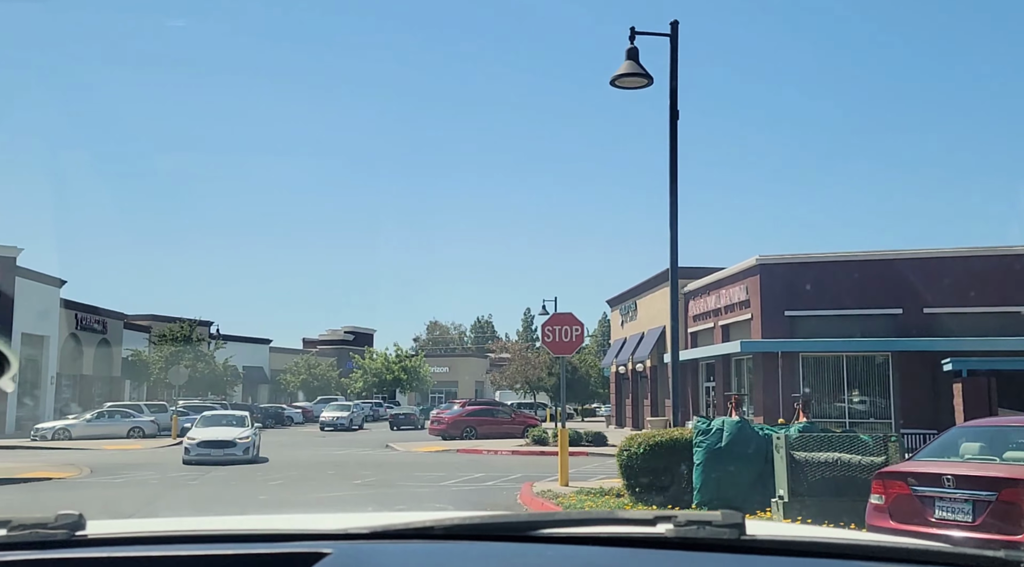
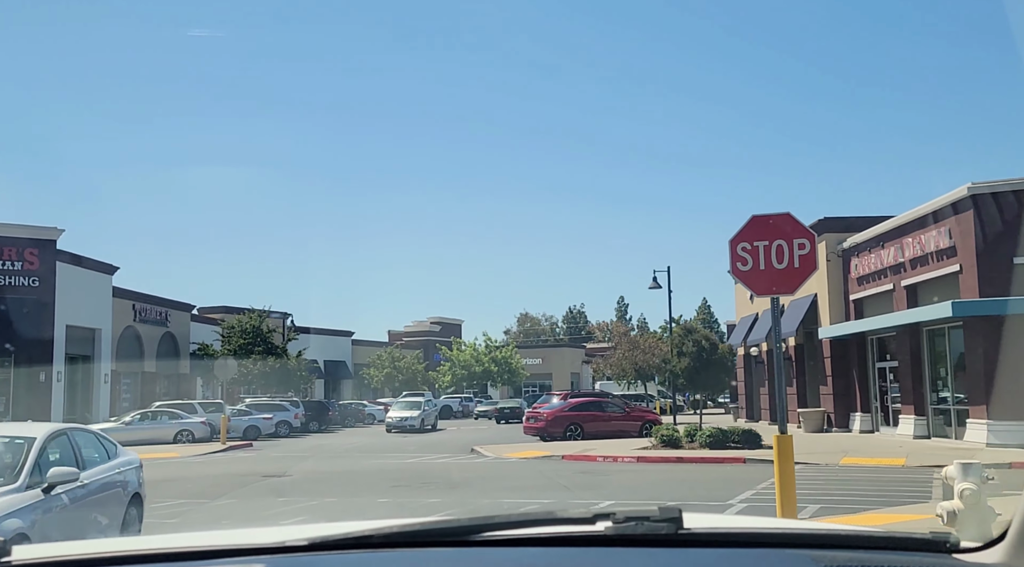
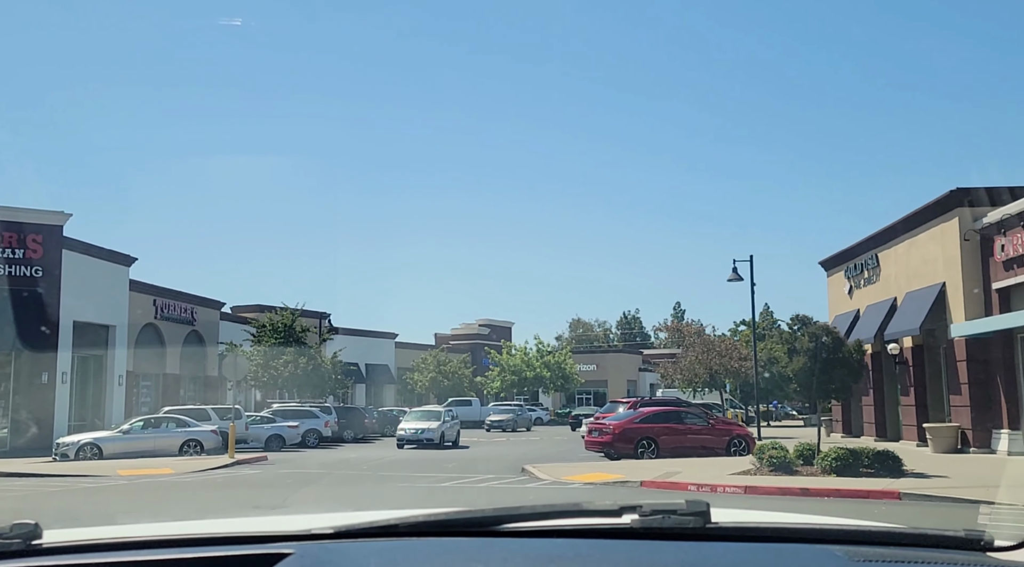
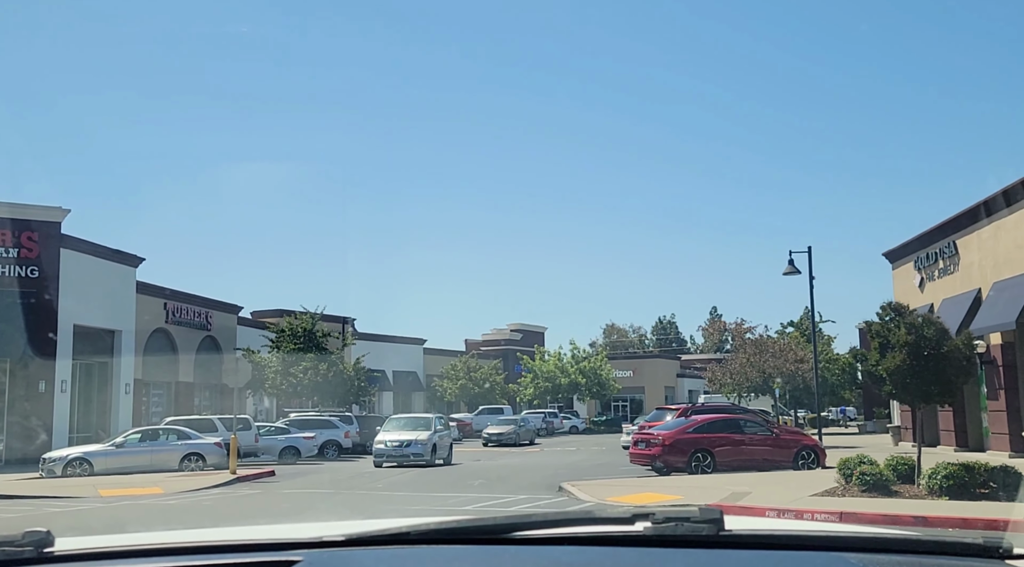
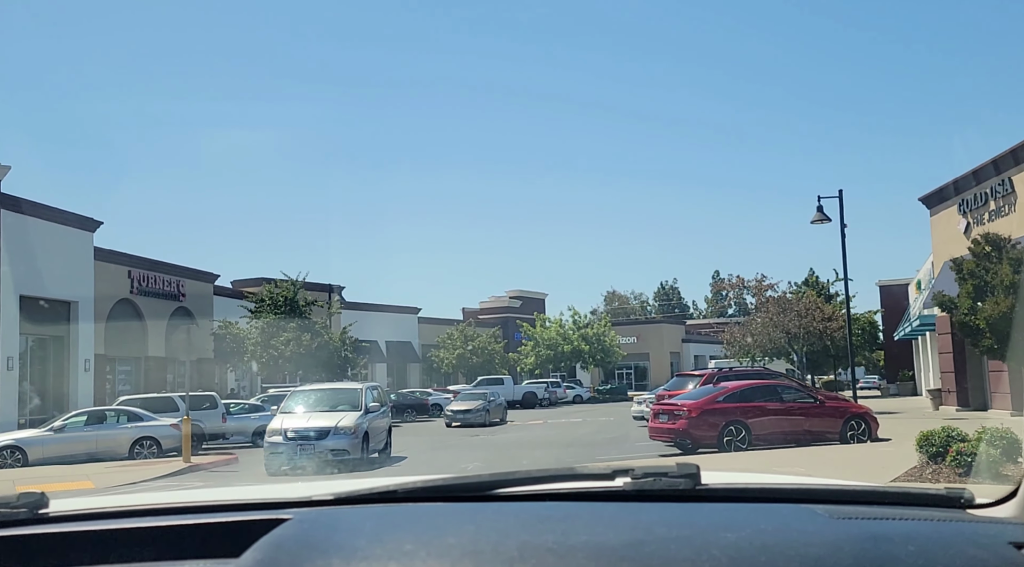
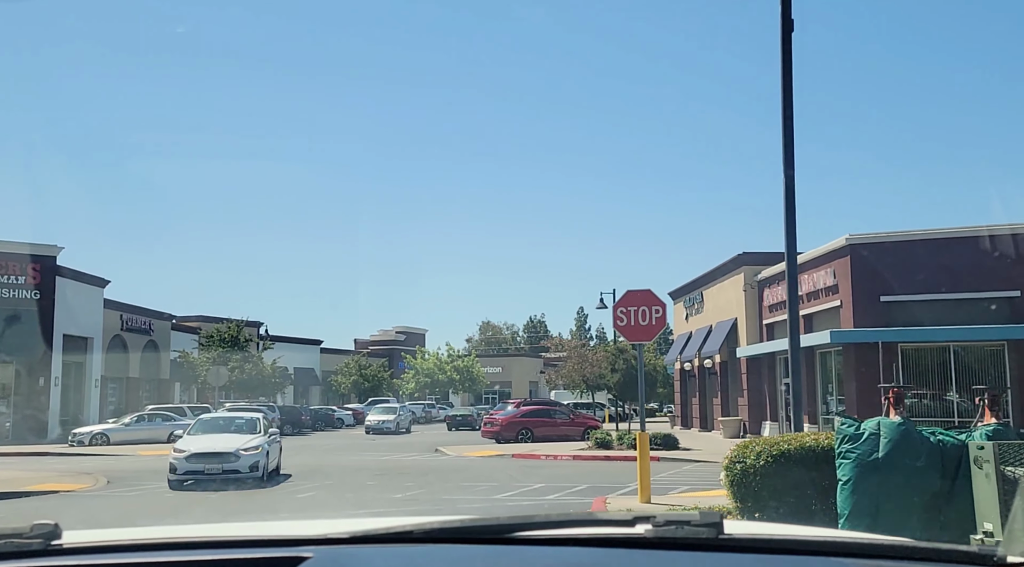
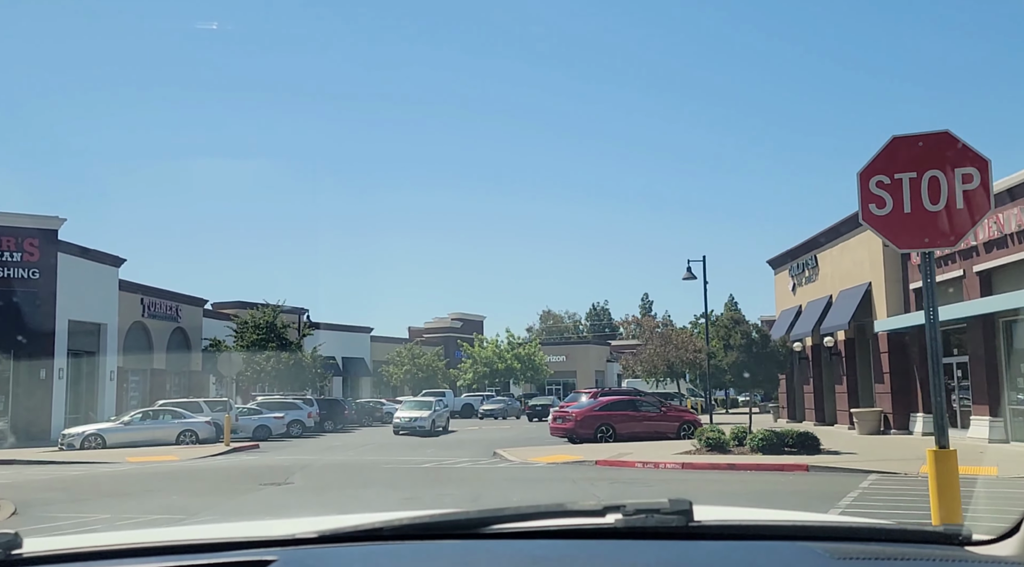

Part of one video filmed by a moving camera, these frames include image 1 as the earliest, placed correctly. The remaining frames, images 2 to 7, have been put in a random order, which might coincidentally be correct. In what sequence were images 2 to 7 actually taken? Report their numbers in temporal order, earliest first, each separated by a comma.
6, 2, 7, 3, 4, 5
